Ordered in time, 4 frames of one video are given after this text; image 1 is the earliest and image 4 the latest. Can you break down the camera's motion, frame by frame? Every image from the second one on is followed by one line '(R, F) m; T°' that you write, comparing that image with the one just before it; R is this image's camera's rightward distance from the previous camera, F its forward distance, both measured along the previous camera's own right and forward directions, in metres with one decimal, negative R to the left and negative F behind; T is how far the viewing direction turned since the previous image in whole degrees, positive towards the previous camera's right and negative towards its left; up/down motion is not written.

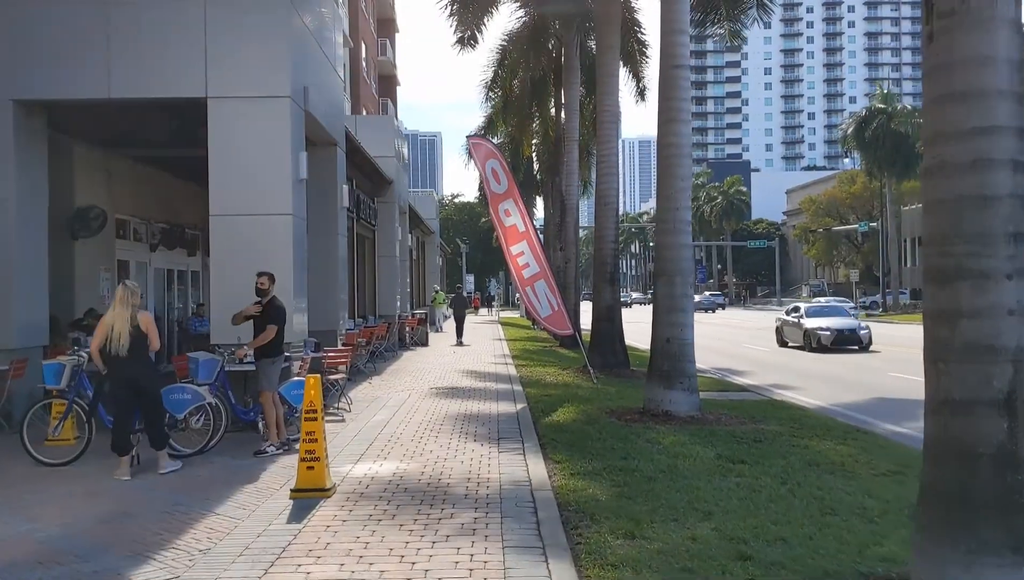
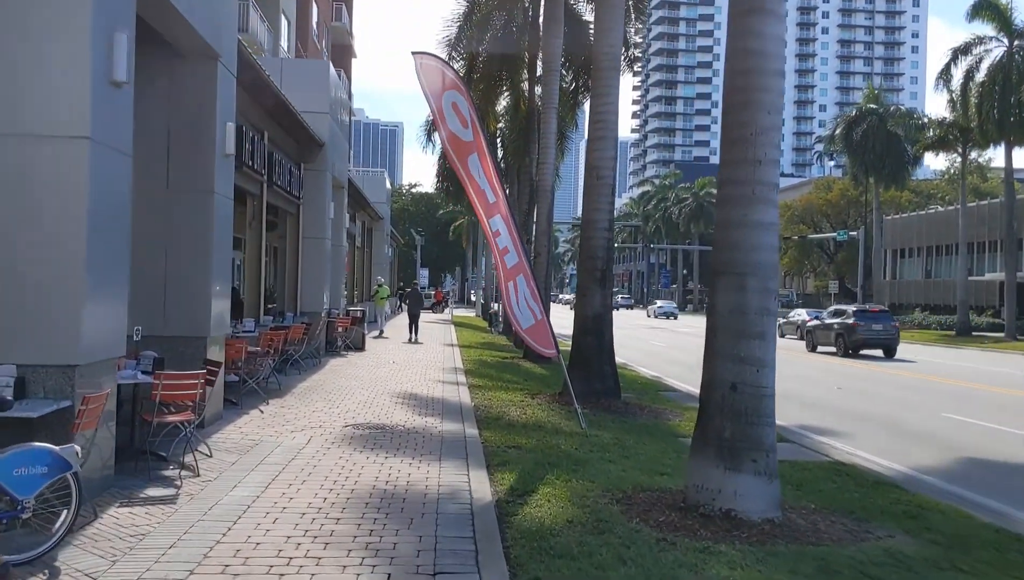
(0.0, +4.9) m; +3°
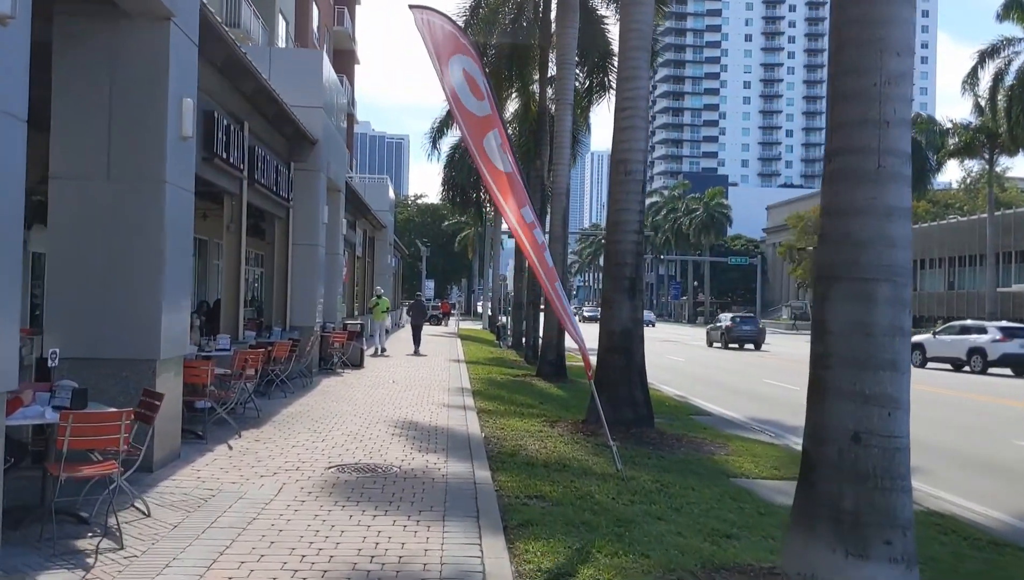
(-0.1, +1.9) m; 0°
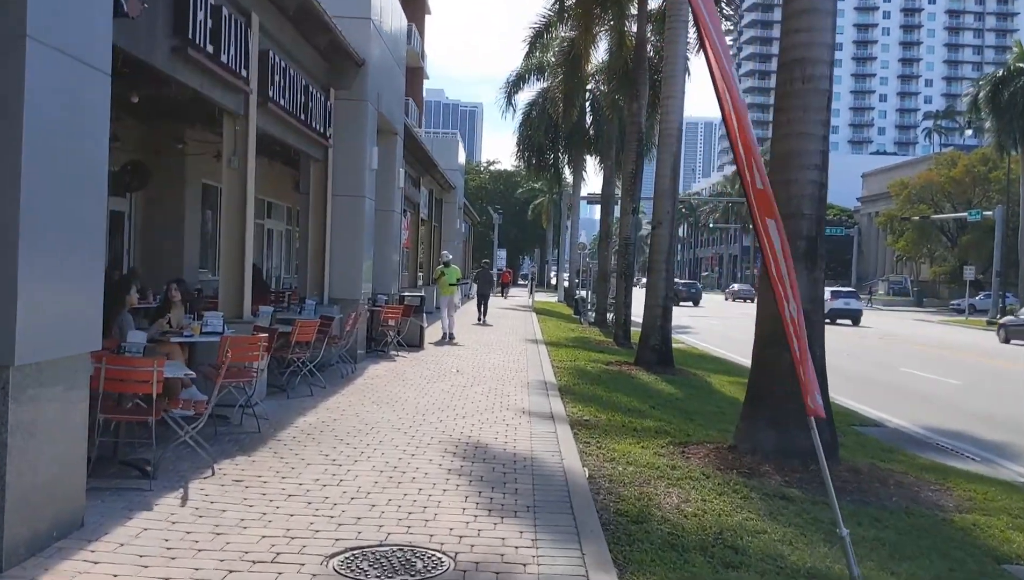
(-0.4, +4.0) m; -4°
